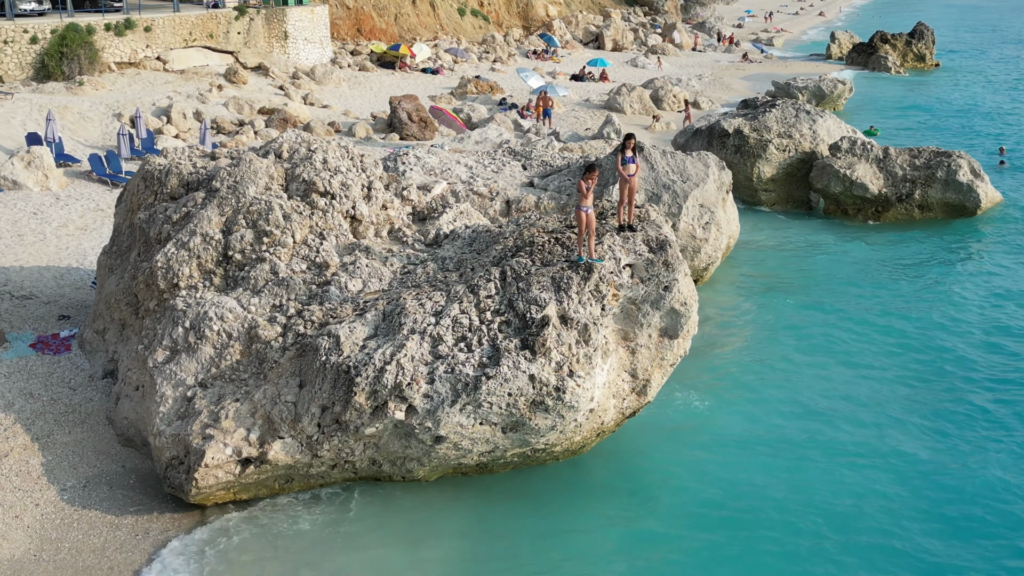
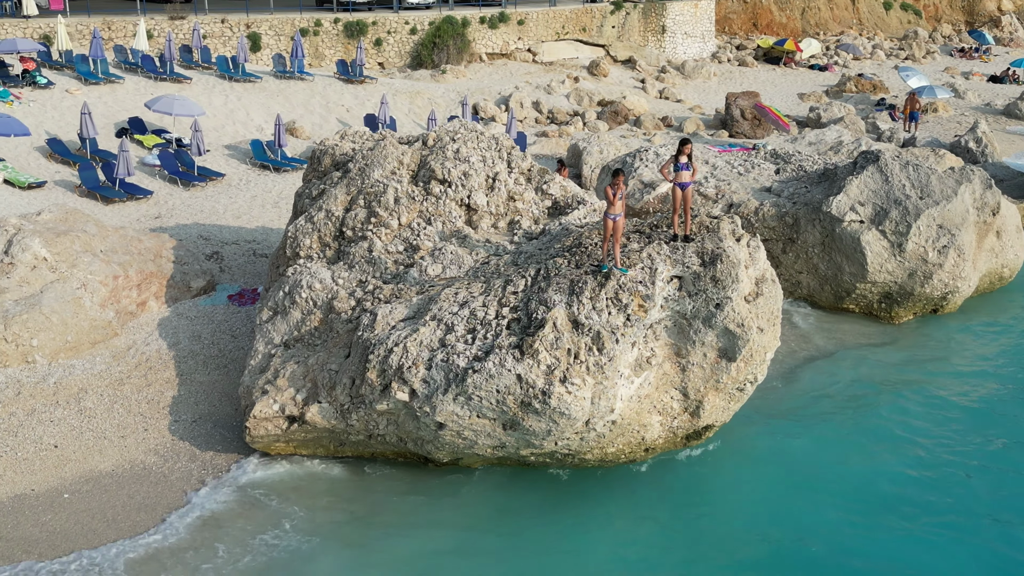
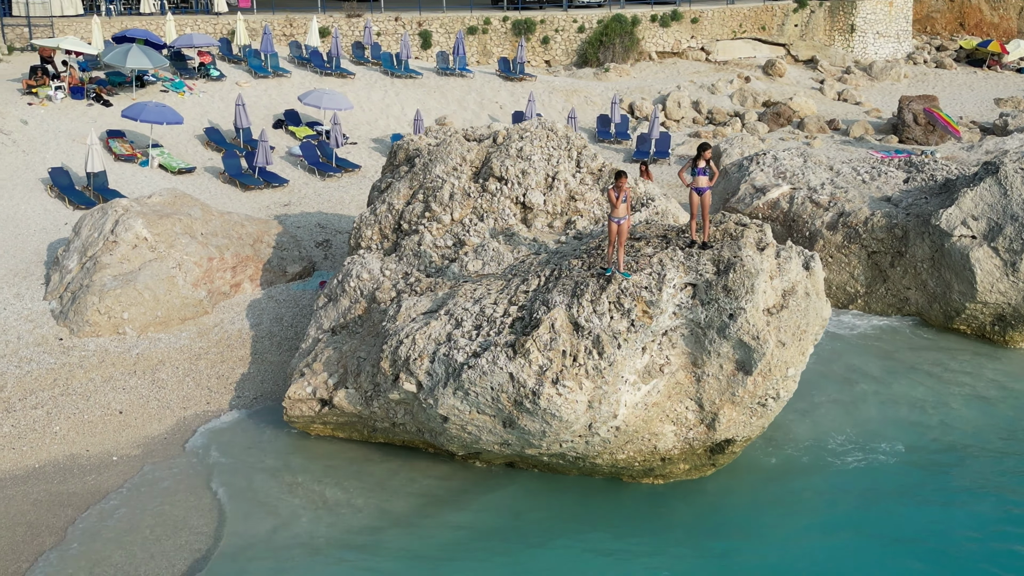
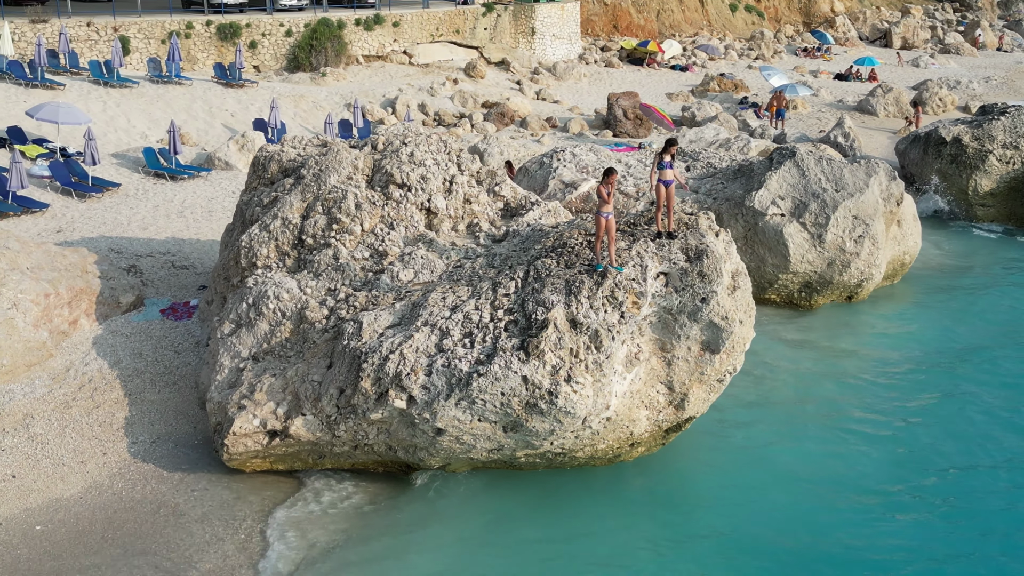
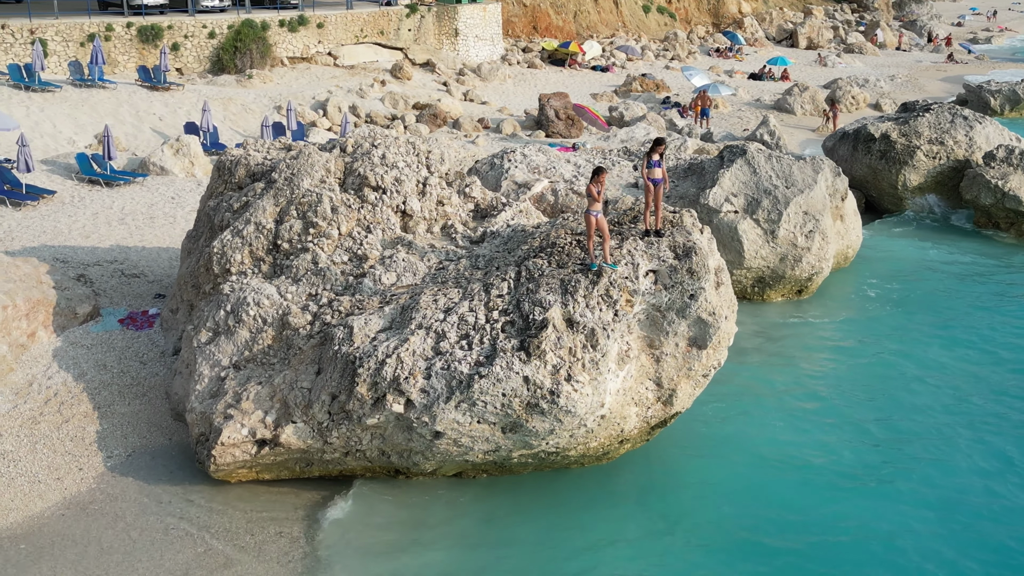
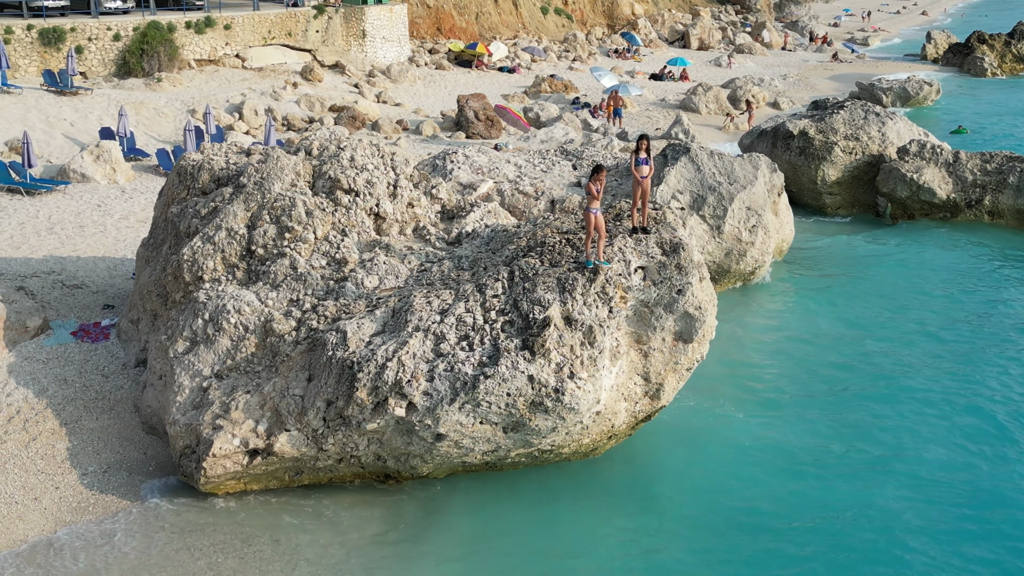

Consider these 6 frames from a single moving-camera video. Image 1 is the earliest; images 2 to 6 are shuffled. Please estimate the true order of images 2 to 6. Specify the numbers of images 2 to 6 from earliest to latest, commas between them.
6, 5, 4, 2, 3
